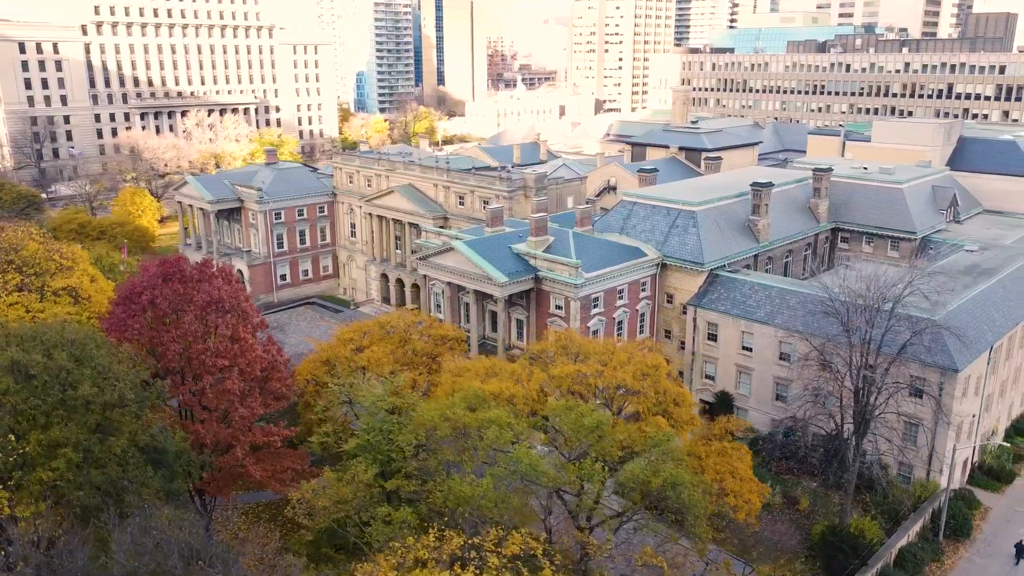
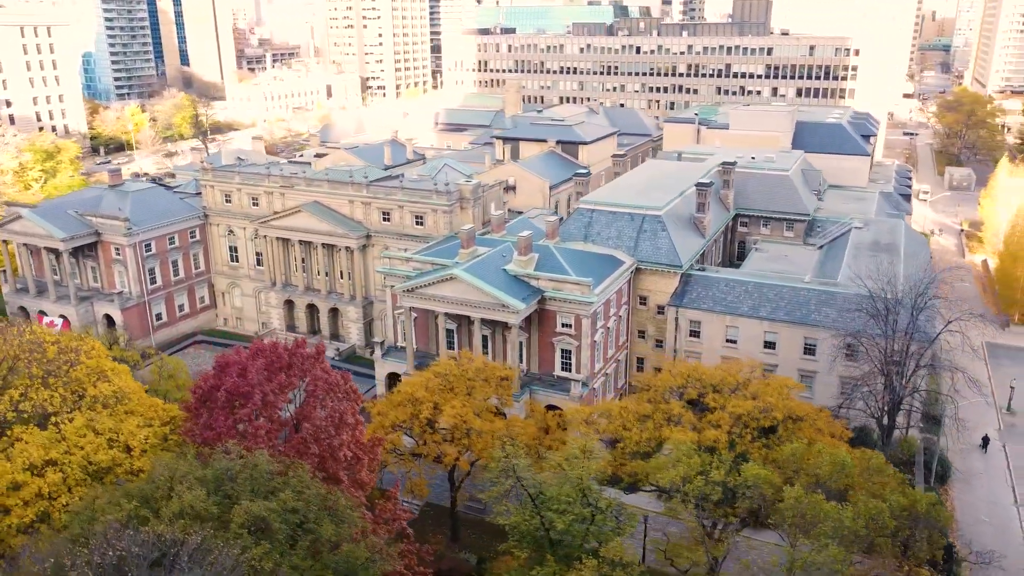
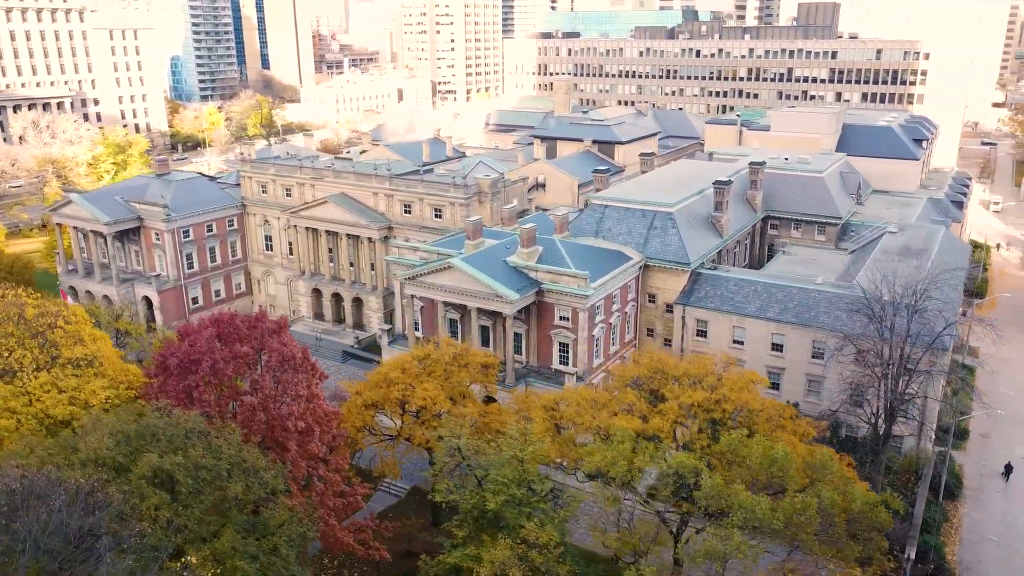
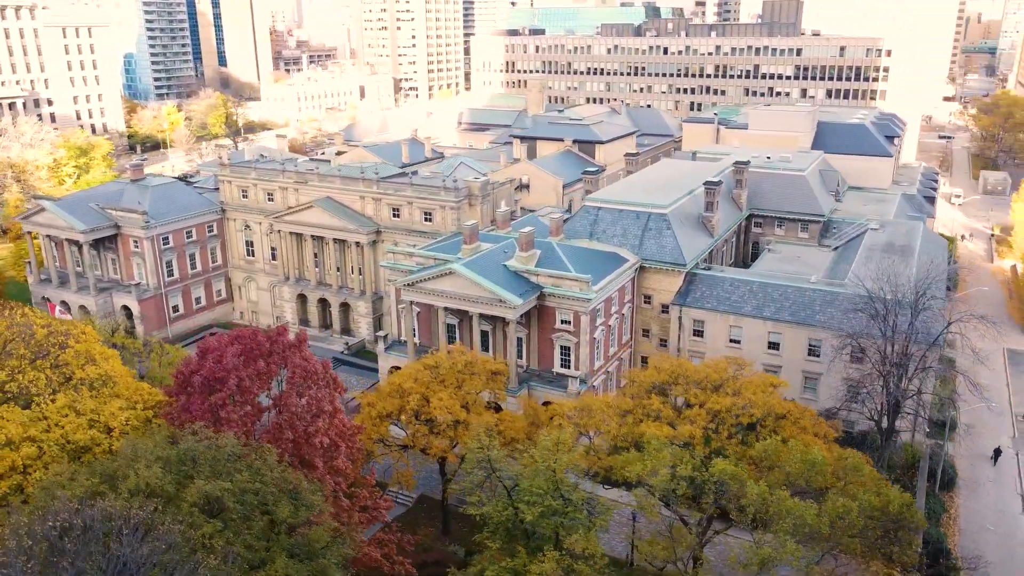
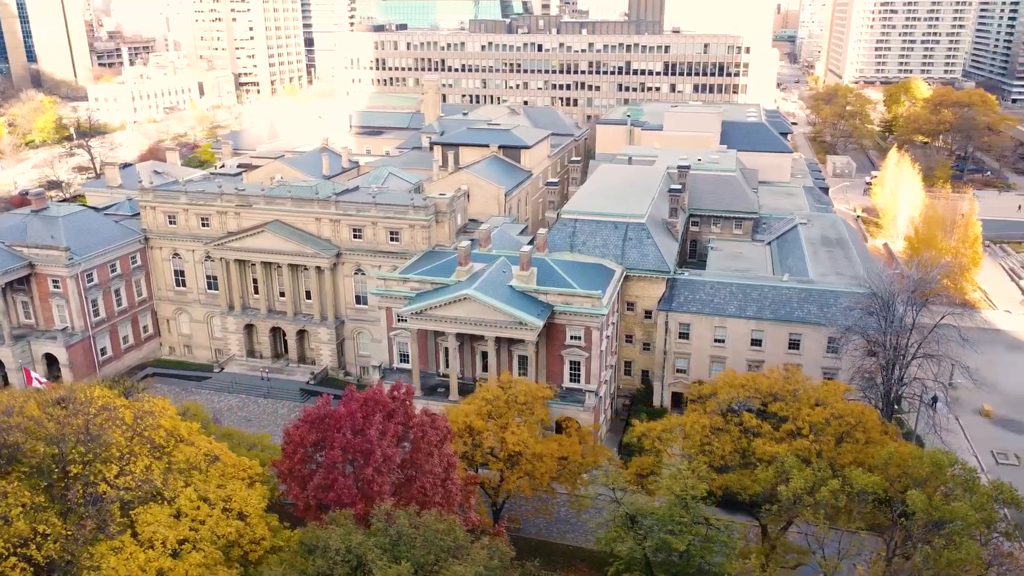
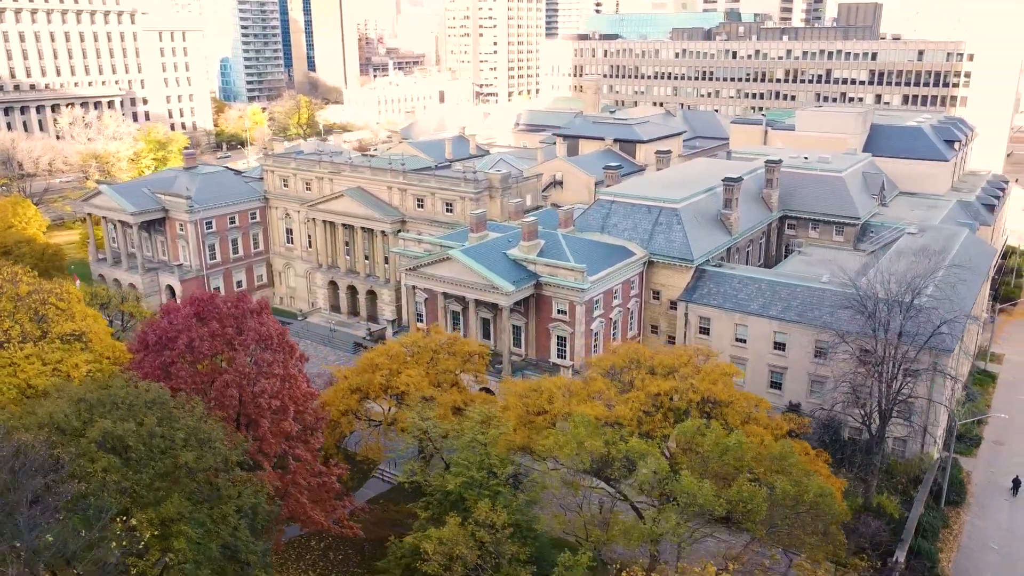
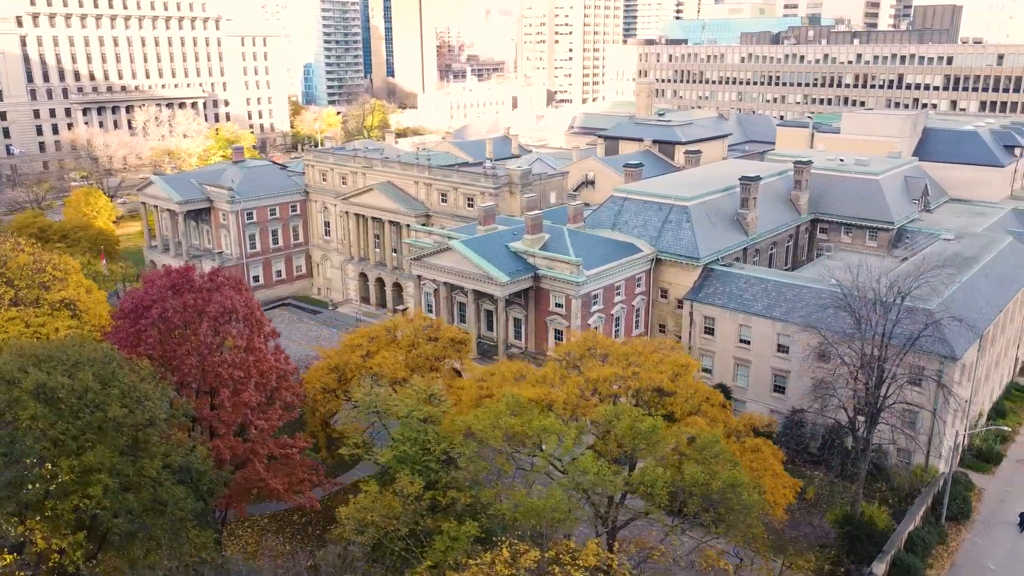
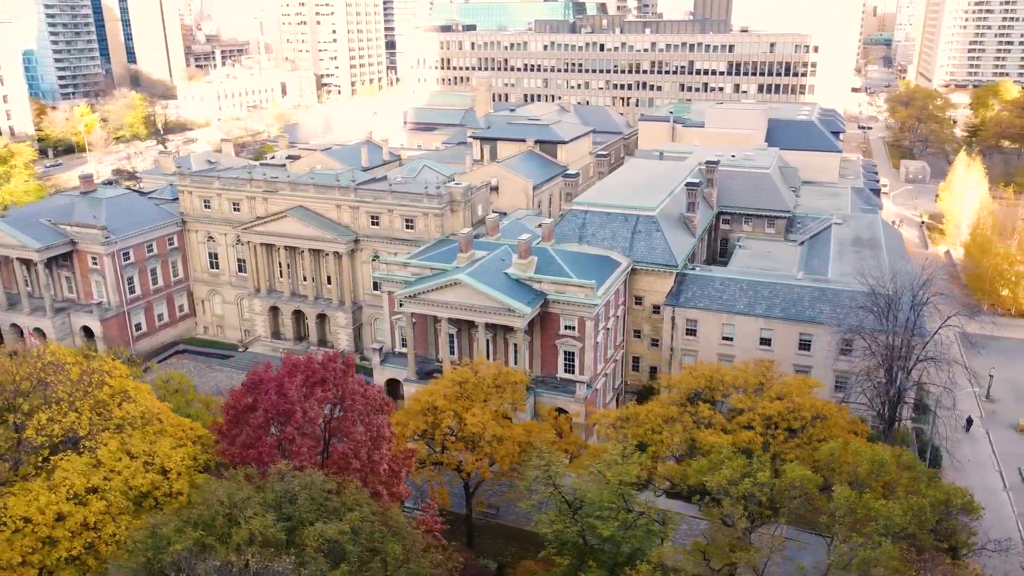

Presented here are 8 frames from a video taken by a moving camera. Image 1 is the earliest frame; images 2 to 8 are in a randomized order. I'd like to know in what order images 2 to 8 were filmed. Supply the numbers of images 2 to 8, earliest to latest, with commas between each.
7, 6, 3, 4, 2, 8, 5
